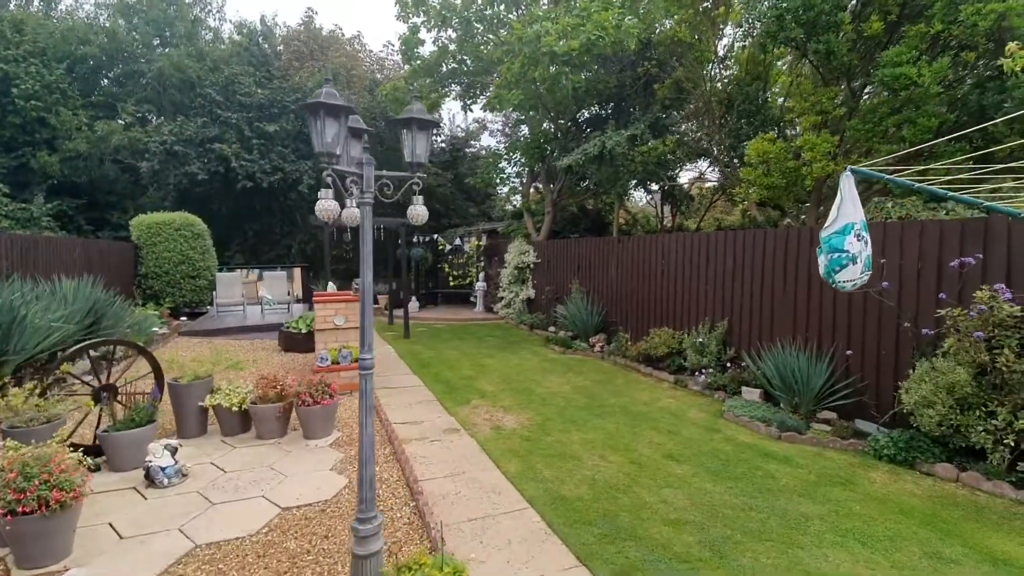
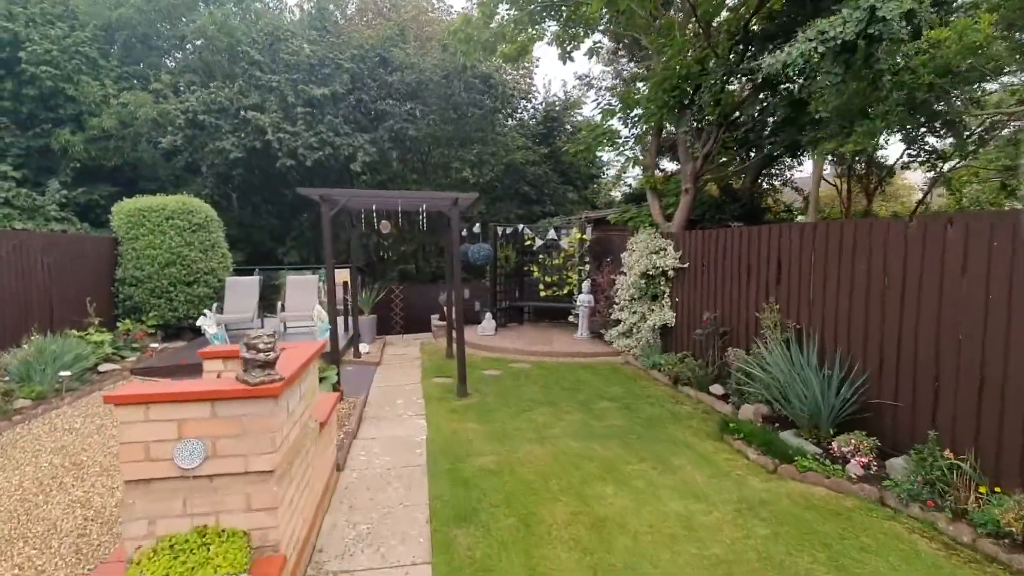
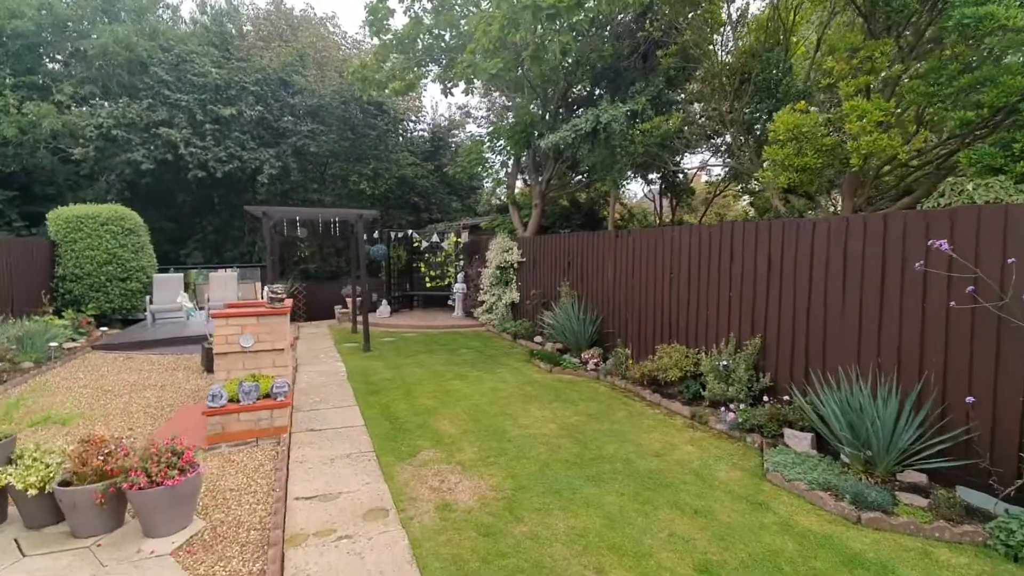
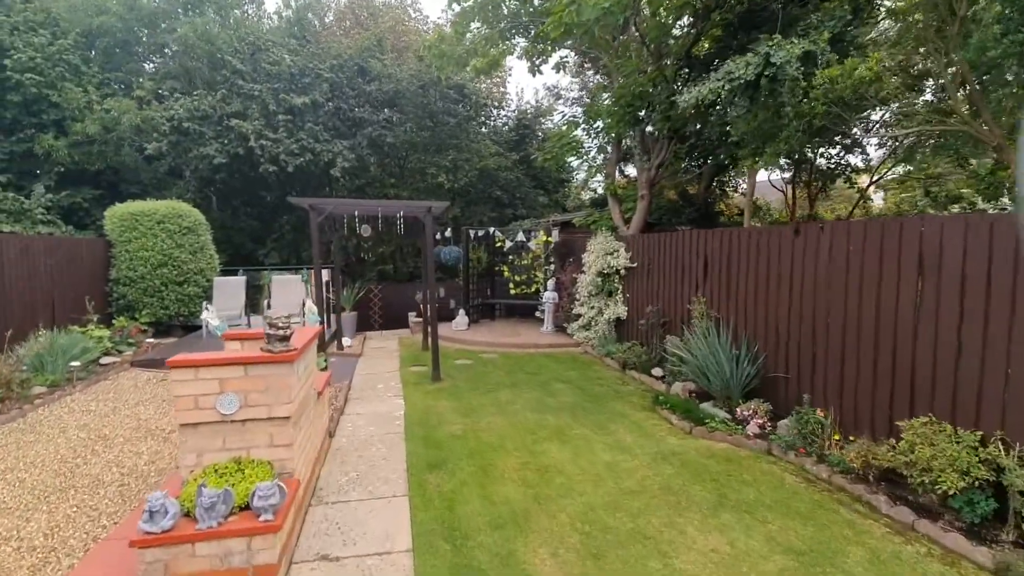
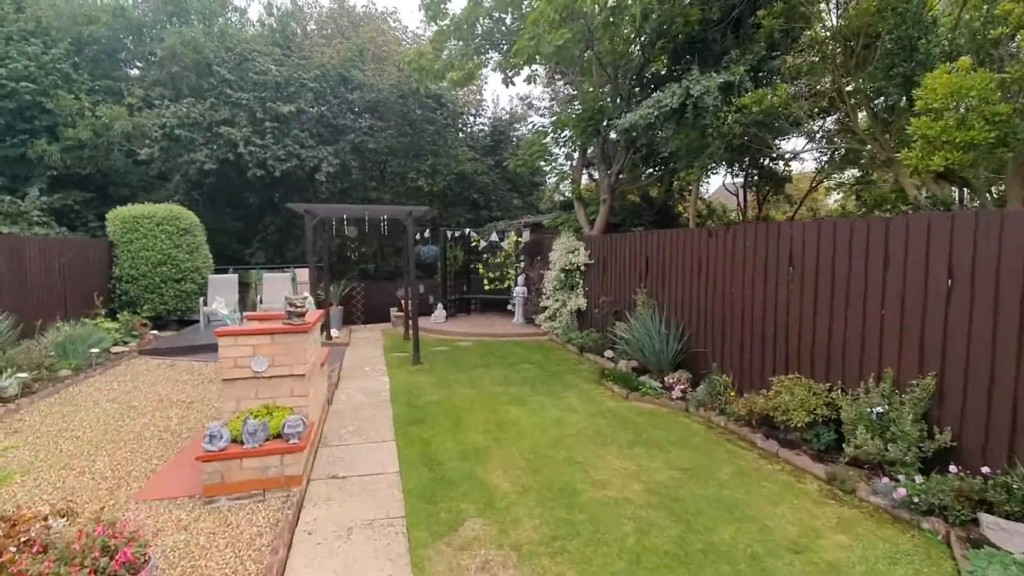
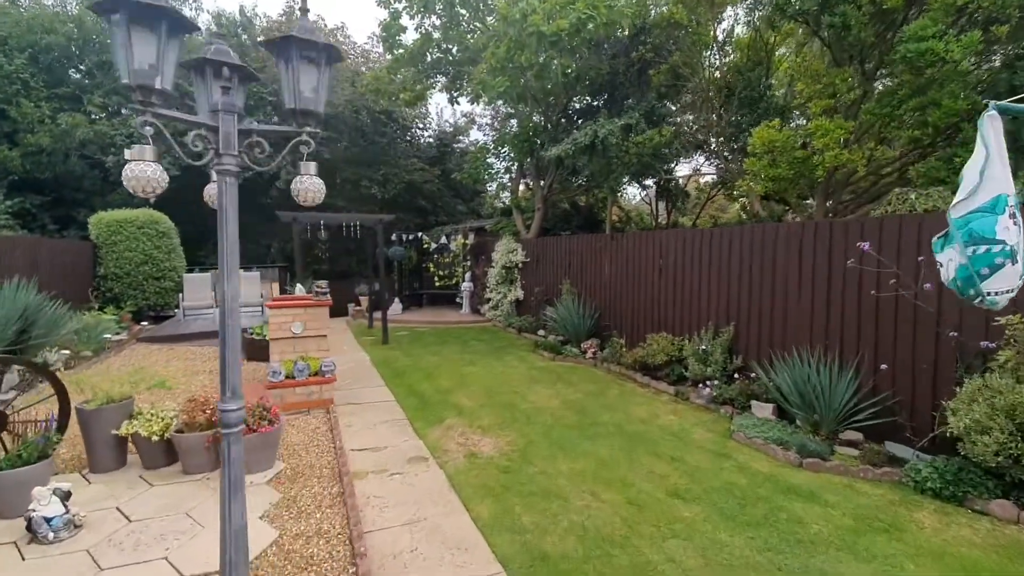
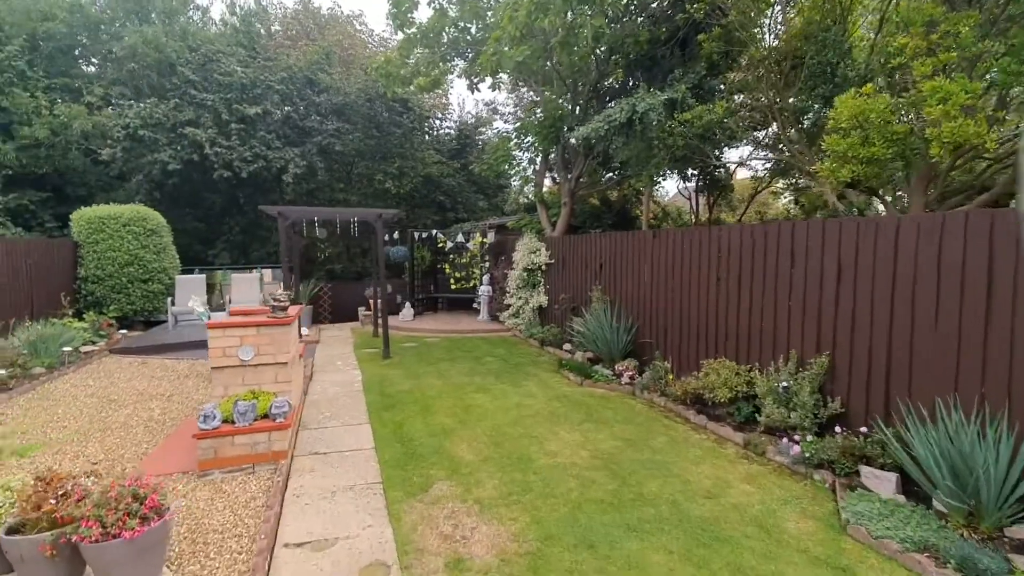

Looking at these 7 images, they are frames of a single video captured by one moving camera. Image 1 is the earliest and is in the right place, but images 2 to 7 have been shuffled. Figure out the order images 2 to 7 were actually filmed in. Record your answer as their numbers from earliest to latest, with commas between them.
6, 3, 7, 5, 4, 2
